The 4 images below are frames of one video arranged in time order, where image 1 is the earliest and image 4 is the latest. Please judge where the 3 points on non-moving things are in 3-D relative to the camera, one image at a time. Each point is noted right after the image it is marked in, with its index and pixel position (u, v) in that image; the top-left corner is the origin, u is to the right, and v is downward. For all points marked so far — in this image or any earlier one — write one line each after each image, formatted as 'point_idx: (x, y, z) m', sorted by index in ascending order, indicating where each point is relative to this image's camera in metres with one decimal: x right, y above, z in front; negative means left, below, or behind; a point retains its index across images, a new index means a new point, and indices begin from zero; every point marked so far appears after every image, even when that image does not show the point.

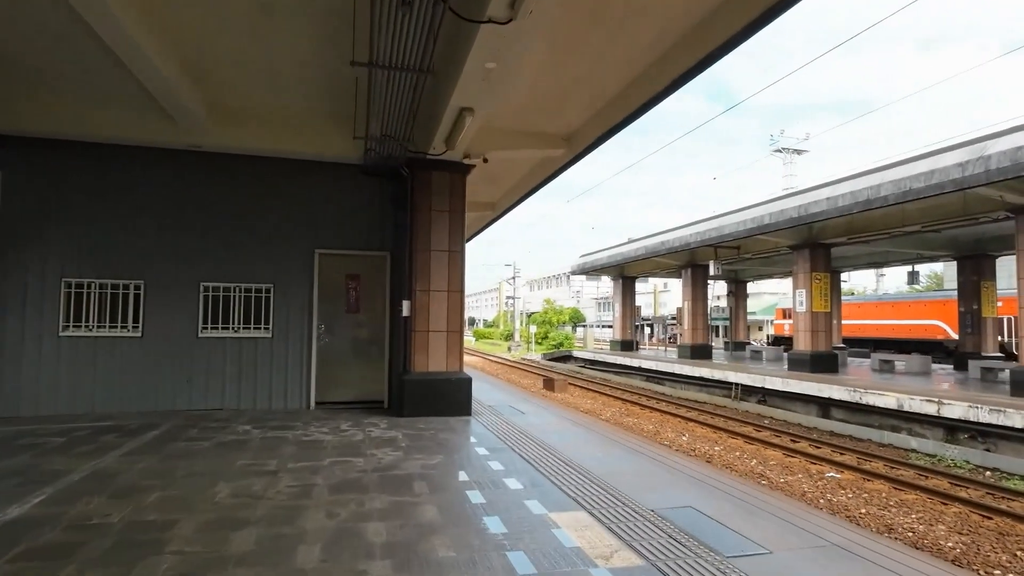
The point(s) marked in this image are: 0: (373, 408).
0: (-2.6, -2.2, +7.8) m
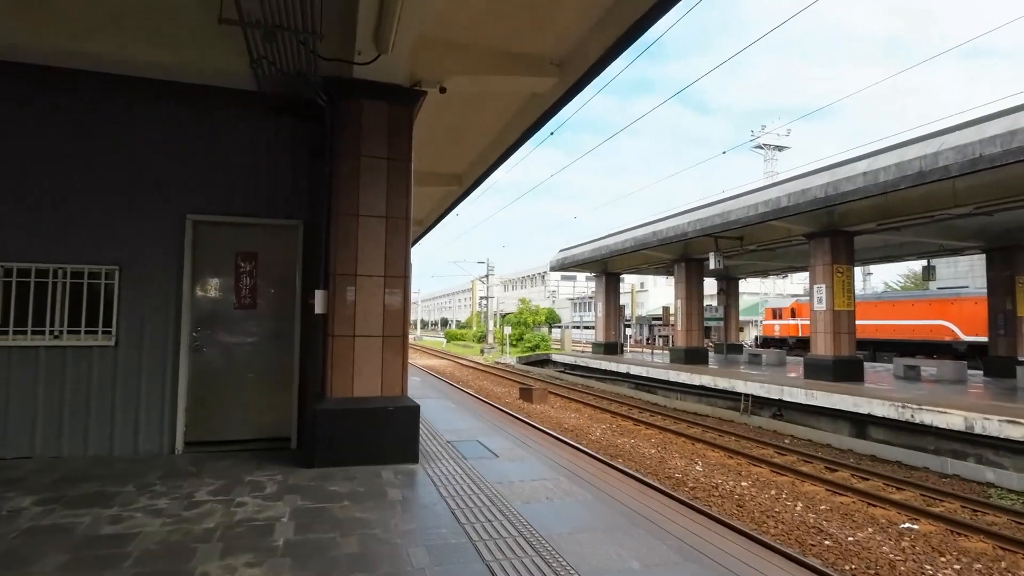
0: (-2.9, -2.0, +5.2) m
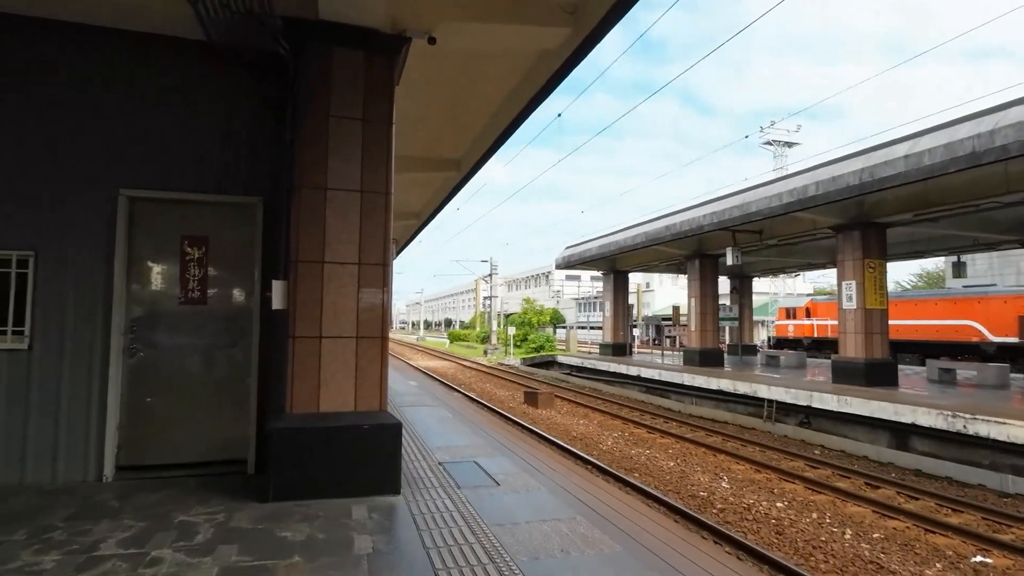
0: (-2.9, -1.9, +4.2) m
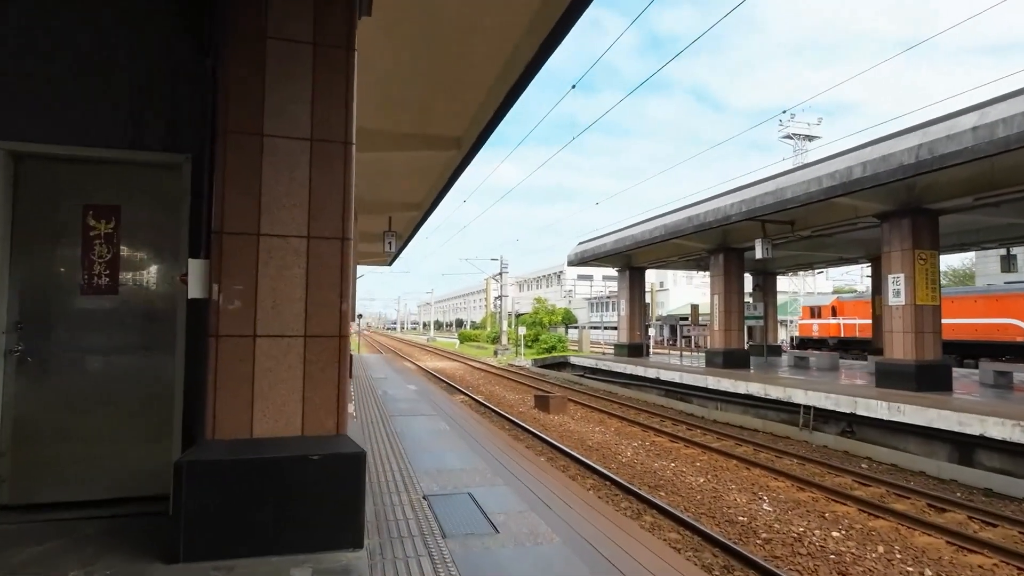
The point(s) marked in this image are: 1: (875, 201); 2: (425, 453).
0: (-2.9, -1.8, +3.2) m
1: (+10.1, +2.4, +11.9) m
2: (-1.1, -2.1, +5.5) m
